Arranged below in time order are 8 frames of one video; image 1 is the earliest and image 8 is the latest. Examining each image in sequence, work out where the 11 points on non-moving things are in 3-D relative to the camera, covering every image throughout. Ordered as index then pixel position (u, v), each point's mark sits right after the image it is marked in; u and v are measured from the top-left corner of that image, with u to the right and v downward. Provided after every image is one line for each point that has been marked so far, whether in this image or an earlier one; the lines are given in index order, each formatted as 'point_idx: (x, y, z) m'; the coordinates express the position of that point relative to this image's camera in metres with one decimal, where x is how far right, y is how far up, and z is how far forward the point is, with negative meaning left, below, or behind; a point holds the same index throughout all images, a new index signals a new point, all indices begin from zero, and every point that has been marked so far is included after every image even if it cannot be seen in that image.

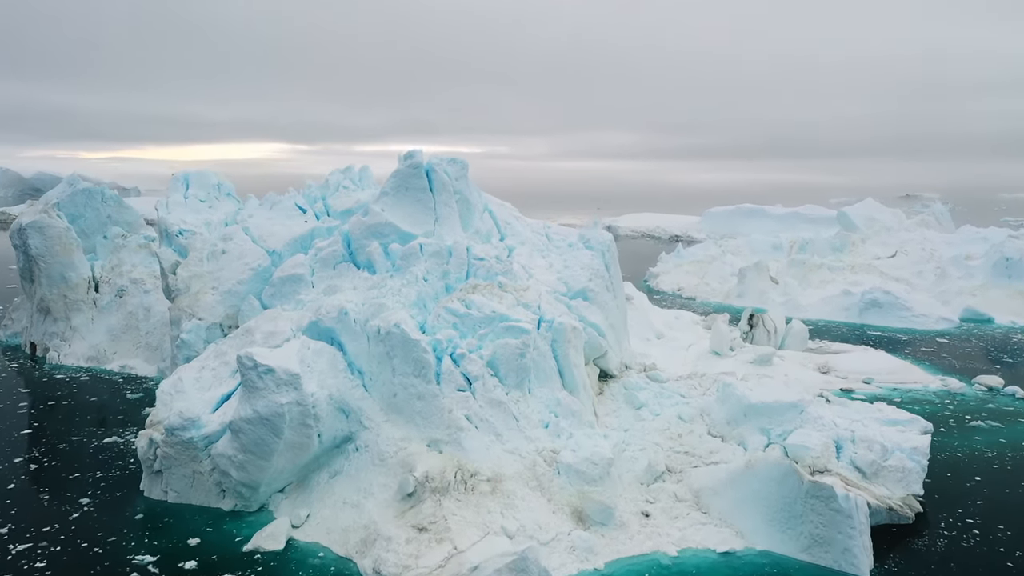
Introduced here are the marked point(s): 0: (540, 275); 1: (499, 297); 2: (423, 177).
0: (+0.3, +0.1, +12.5) m
1: (-0.1, -0.1, +10.9) m
2: (-1.1, +1.4, +12.3) m
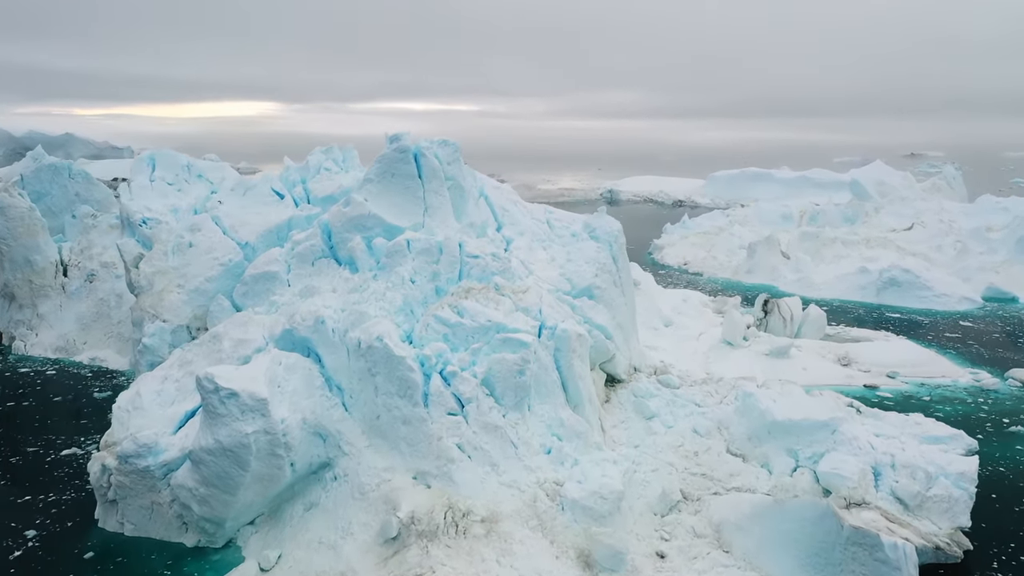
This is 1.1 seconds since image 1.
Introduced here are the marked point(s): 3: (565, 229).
0: (+0.3, +0.2, +11.3) m
1: (-0.2, -0.1, +9.7) m
2: (-1.2, +1.4, +11.1) m
3: (+0.7, +0.7, +12.5) m
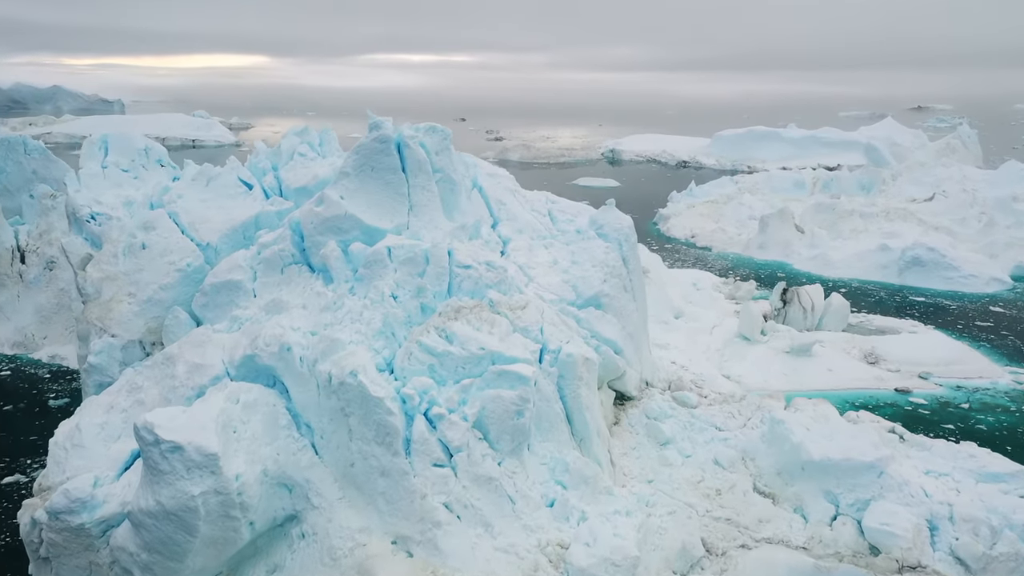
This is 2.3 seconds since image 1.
0: (+0.3, +0.1, +9.9) m
1: (-0.2, -0.3, +8.4) m
2: (-1.2, +1.3, +9.7) m
3: (+0.6, +0.7, +11.1) m
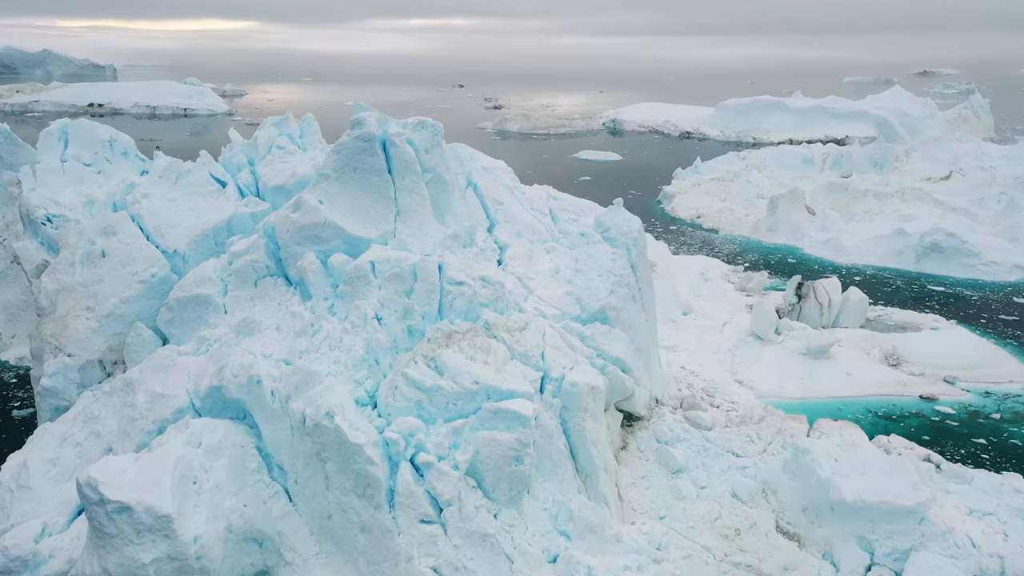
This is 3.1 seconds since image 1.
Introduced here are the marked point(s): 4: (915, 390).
0: (+0.3, 0.0, +9.0) m
1: (-0.2, -0.5, +7.5) m
2: (-1.2, +1.2, +8.7) m
3: (+0.6, +0.6, +10.2) m
4: (+5.2, -1.3, +12.5) m
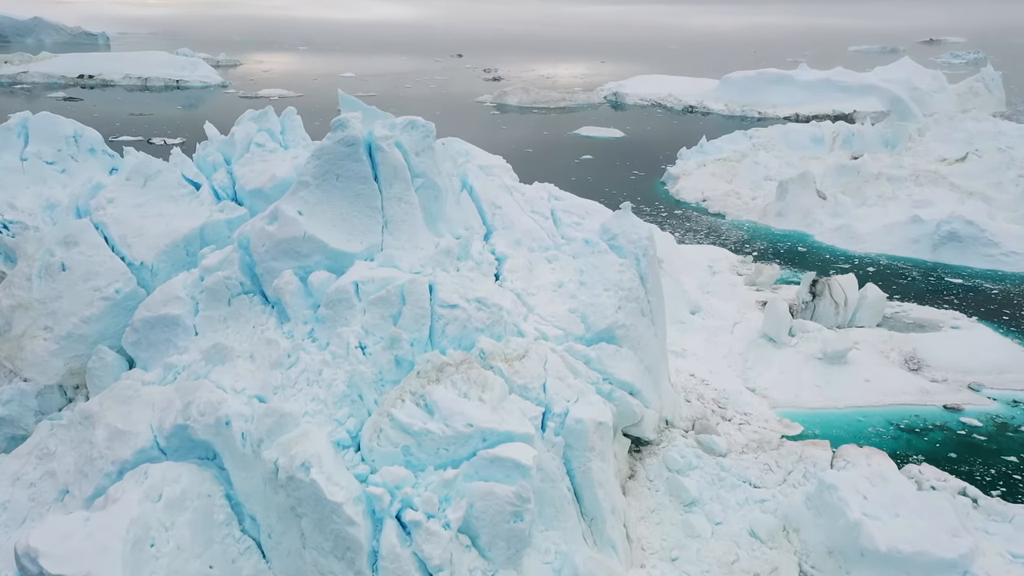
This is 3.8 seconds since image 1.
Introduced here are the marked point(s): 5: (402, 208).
0: (+0.3, -0.2, +8.2) m
1: (-0.2, -0.7, +6.7) m
2: (-1.2, +1.0, +7.9) m
3: (+0.6, +0.5, +9.4) m
4: (+5.2, -1.3, +11.8) m
5: (-0.9, +0.7, +8.1) m
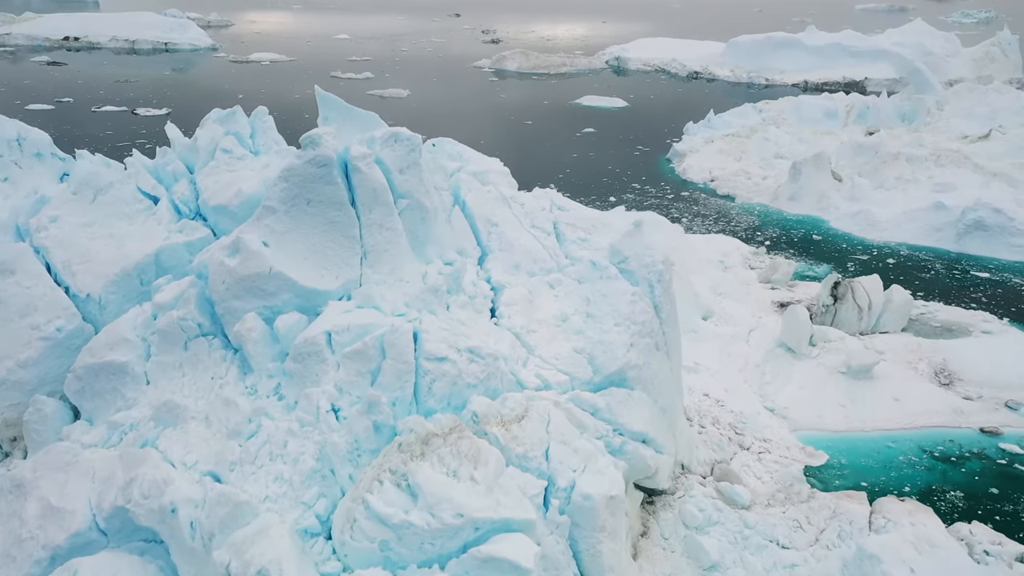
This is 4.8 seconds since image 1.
0: (+0.2, -0.5, +7.2) m
1: (-0.2, -1.0, +5.8) m
2: (-1.2, +0.8, +6.8) m
3: (+0.6, +0.3, +8.4) m
4: (+5.1, -1.5, +10.9) m
5: (-0.9, +0.4, +7.0) m
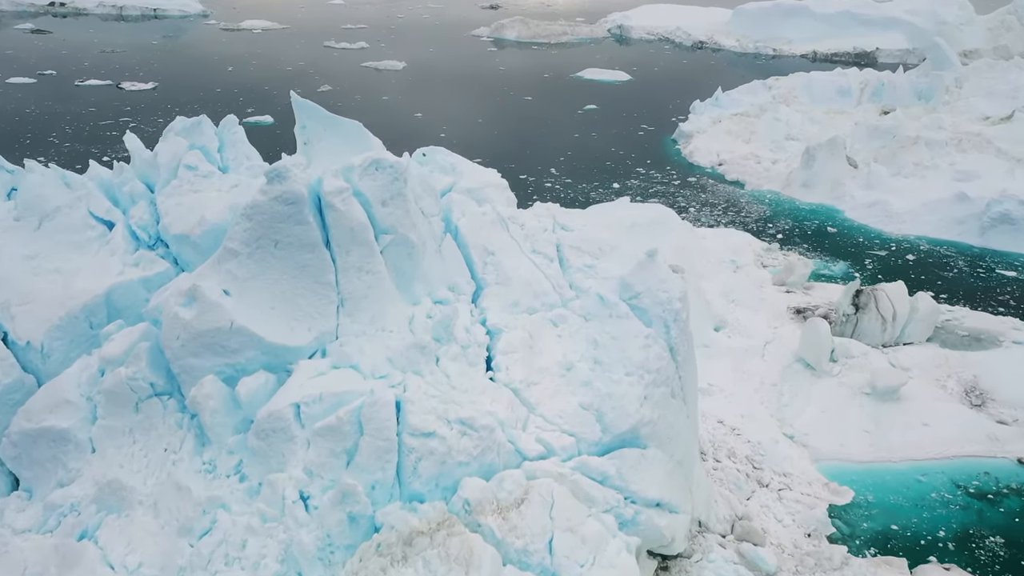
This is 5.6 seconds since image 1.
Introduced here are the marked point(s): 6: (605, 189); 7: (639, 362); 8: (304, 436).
0: (+0.2, -0.8, +6.4) m
1: (-0.3, -1.4, +4.9) m
2: (-1.2, +0.4, +5.9) m
3: (+0.6, 0.0, +7.5) m
4: (+5.1, -1.6, +10.0) m
5: (-0.9, 0.0, +6.1) m
6: (+1.8, +1.9, +18.9) m
7: (+0.9, -0.5, +6.7) m
8: (-1.1, -0.8, +5.3) m
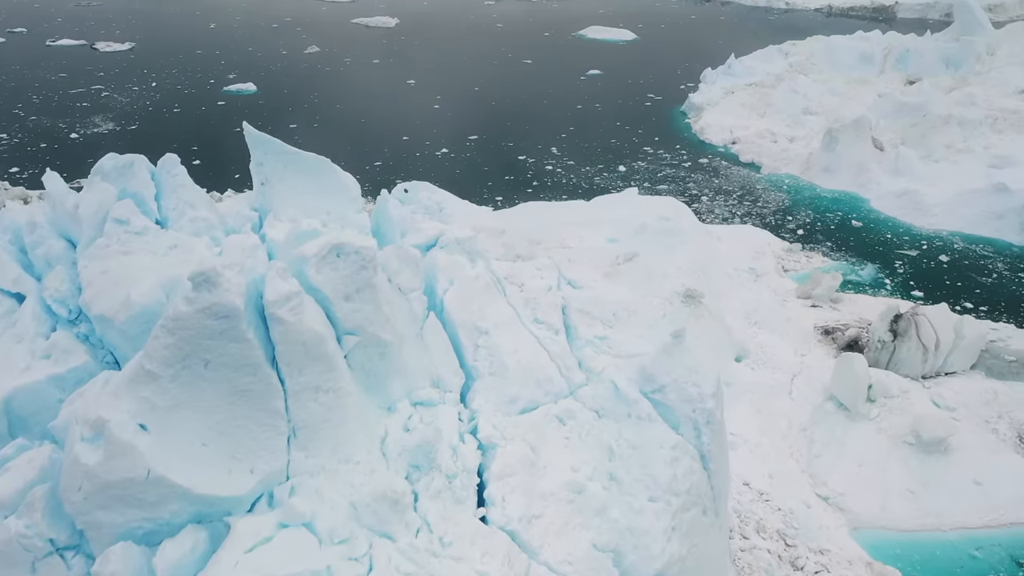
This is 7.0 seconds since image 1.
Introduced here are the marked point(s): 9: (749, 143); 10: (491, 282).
0: (+0.2, -1.4, +5.1) m
1: (-0.3, -2.1, +3.7) m
2: (-1.2, -0.2, +4.6) m
3: (+0.6, -0.5, +6.2) m
4: (+5.1, -2.0, +8.8) m
5: (-0.9, -0.6, +4.8) m
6: (+1.8, +2.0, +17.5) m
7: (+0.9, -1.1, +5.4) m
8: (-1.2, -1.5, +4.1) m
9: (+4.6, +2.8, +19.0) m
10: (-0.1, +0.1, +6.6) m
